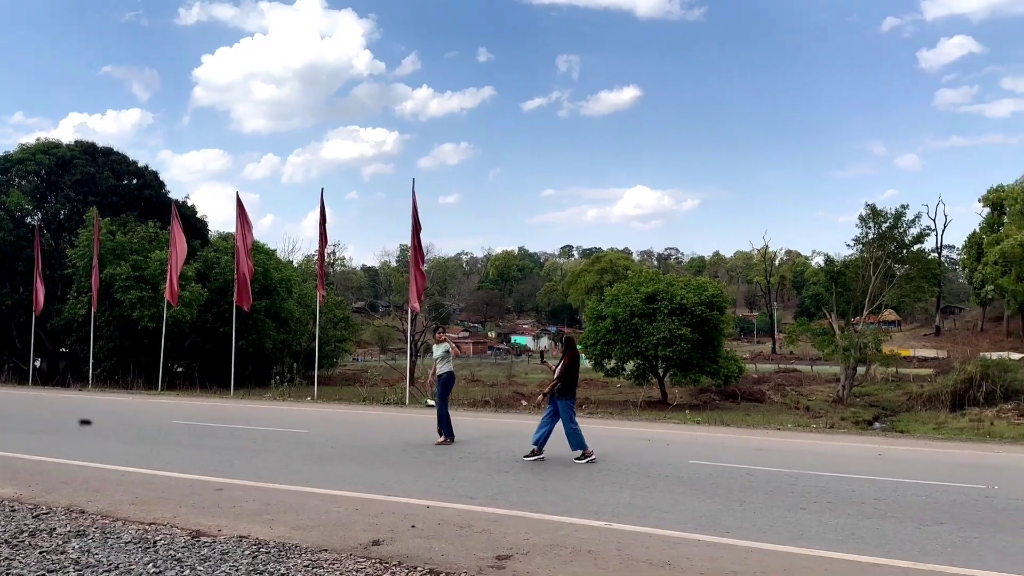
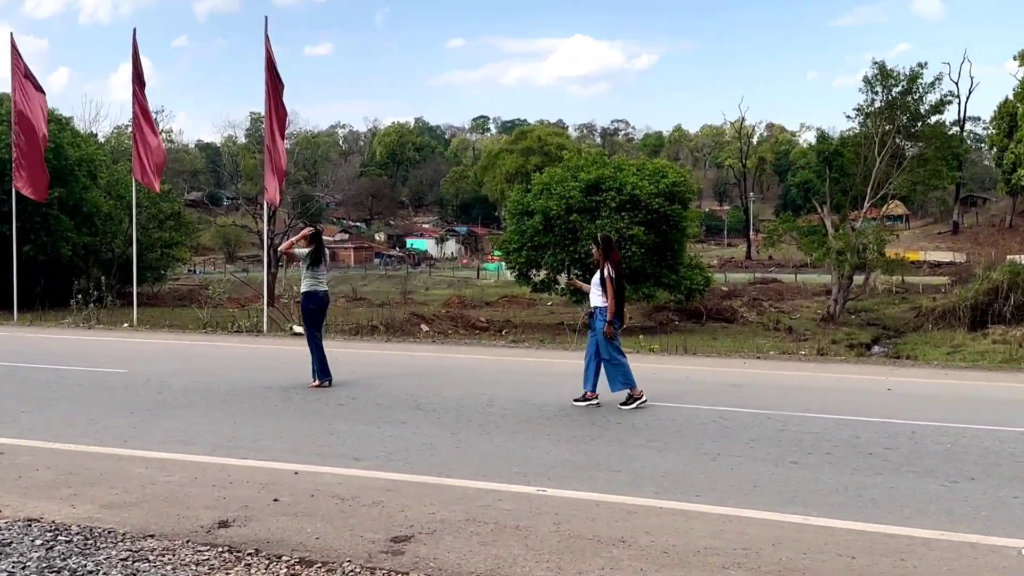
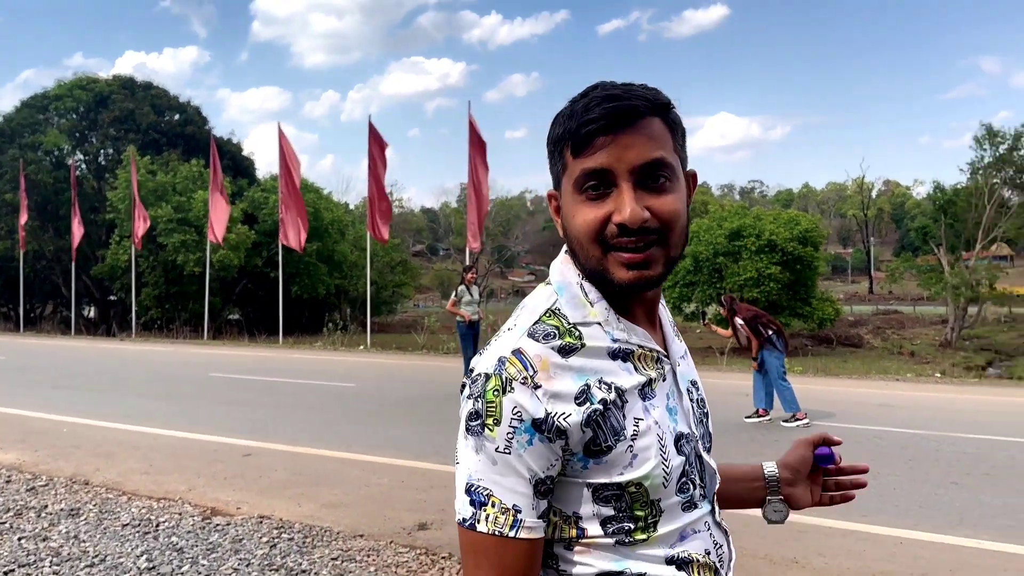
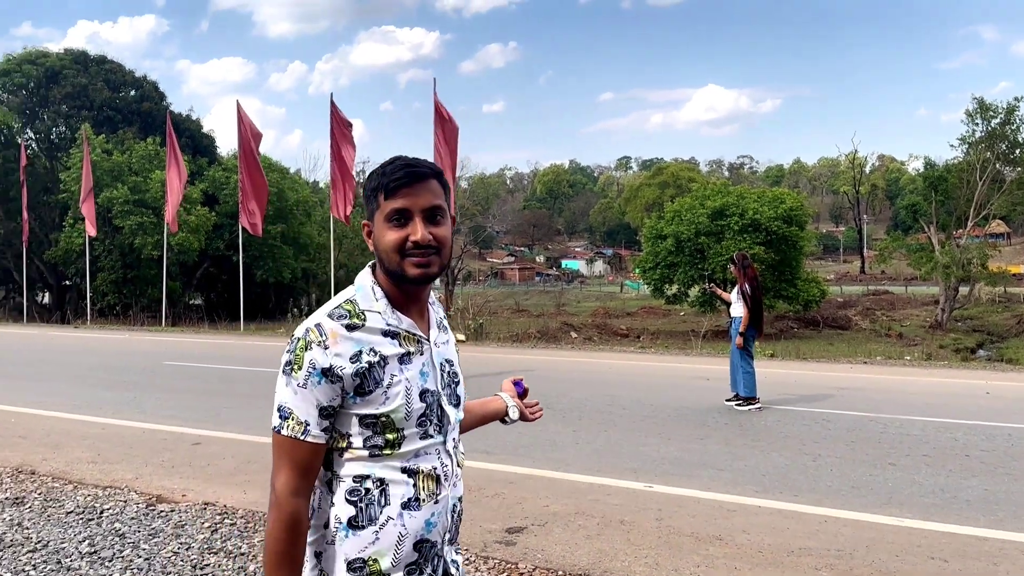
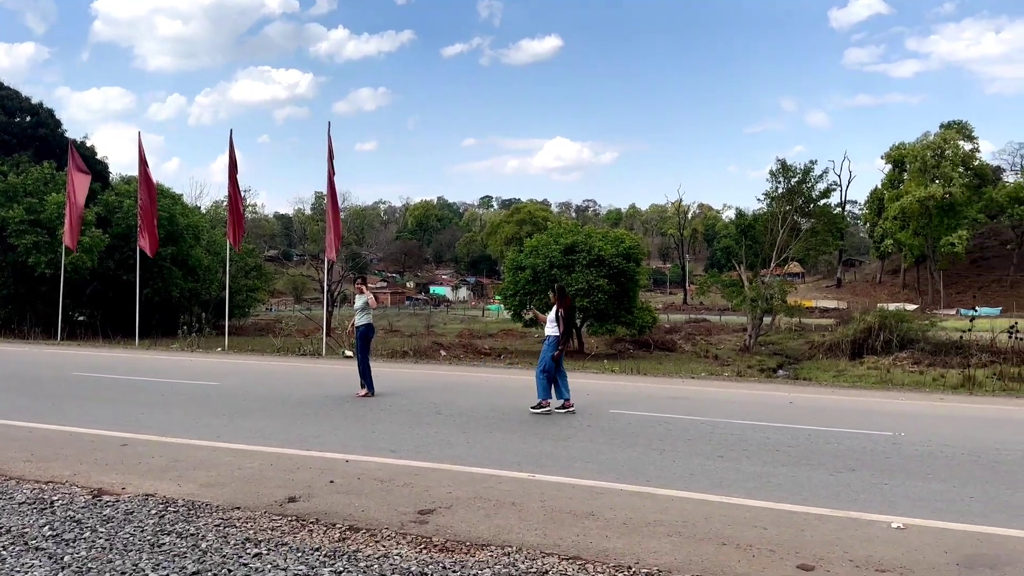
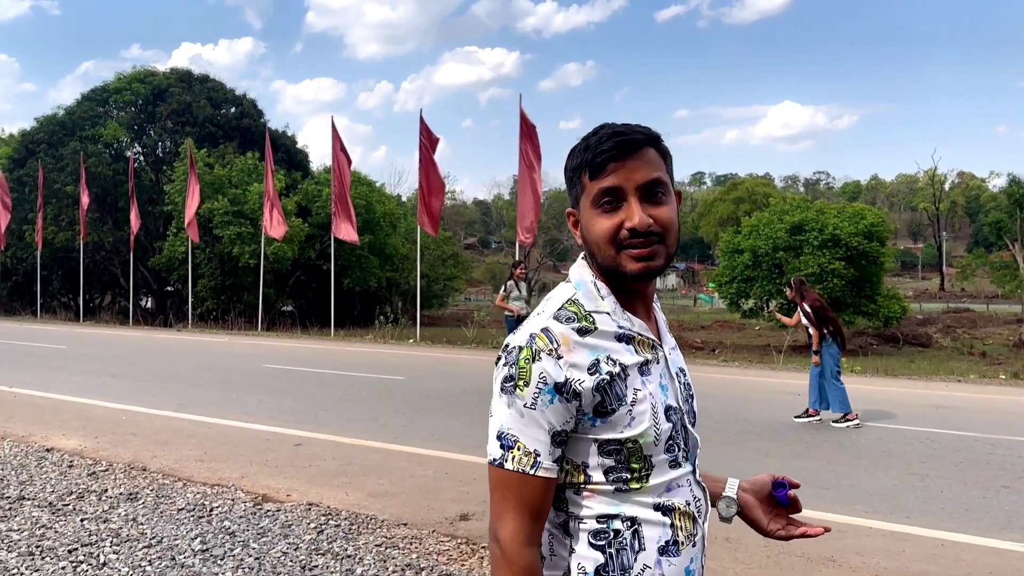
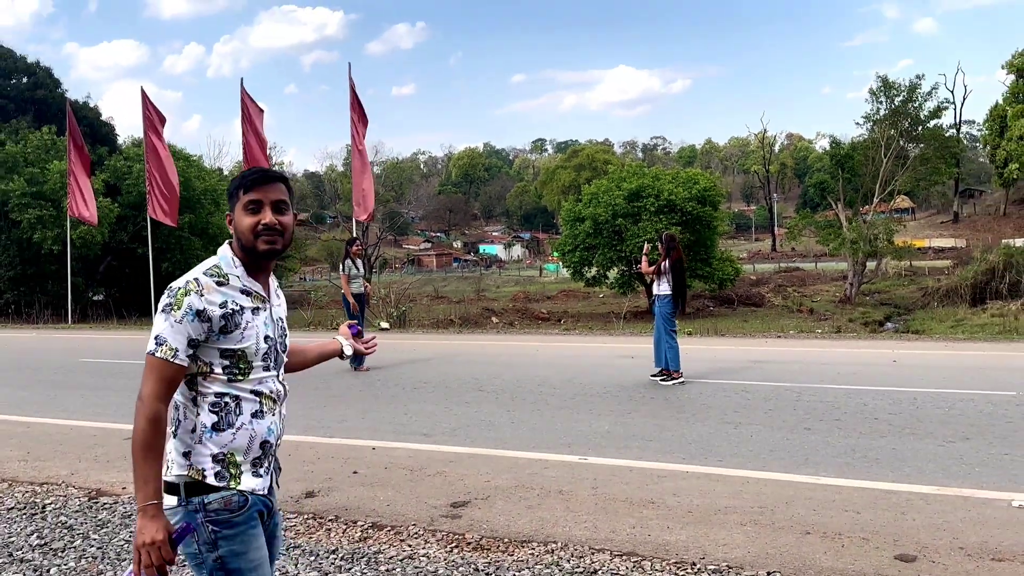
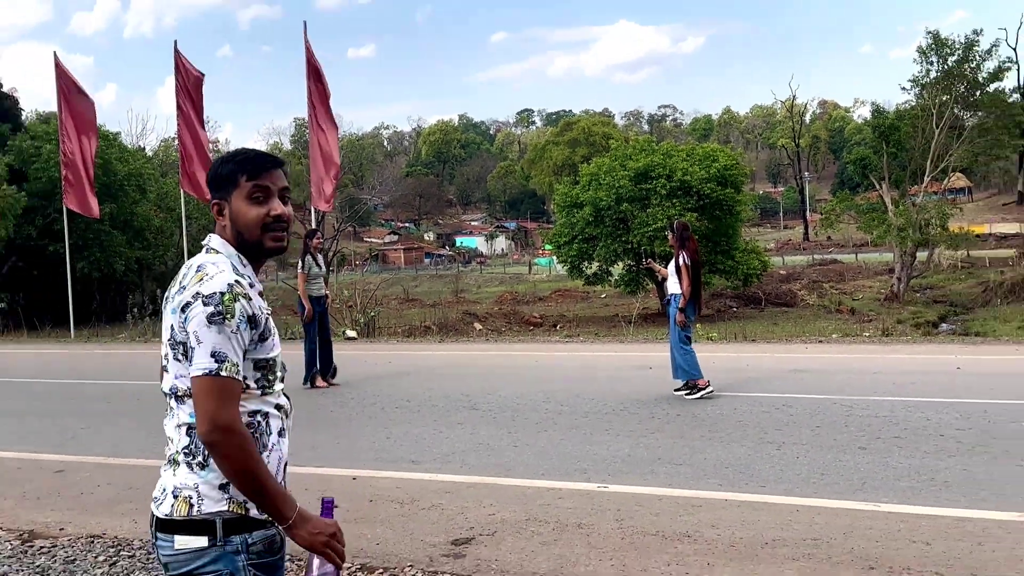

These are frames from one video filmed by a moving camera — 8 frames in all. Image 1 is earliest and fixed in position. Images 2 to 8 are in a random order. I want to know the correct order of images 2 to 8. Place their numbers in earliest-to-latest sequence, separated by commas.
5, 2, 8, 7, 4, 6, 3
